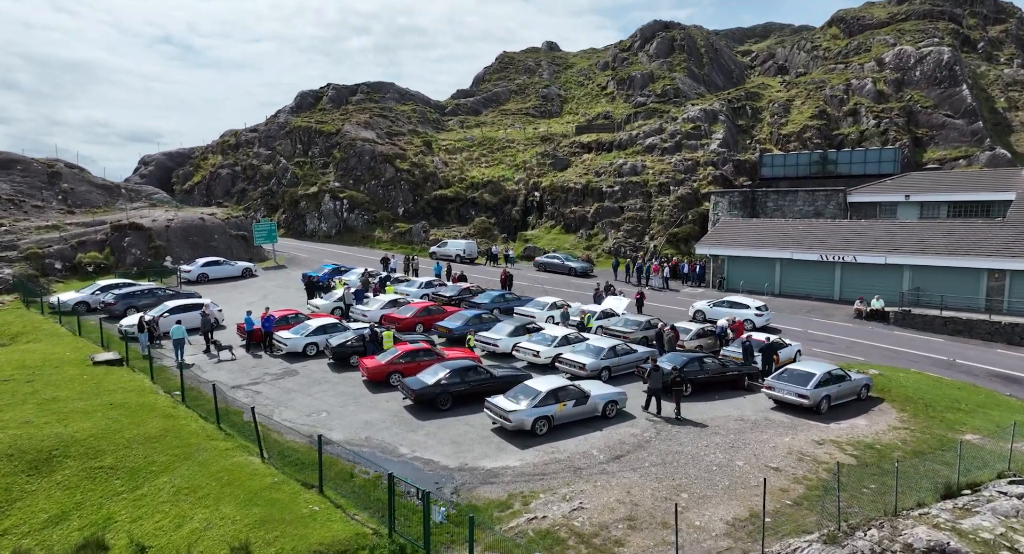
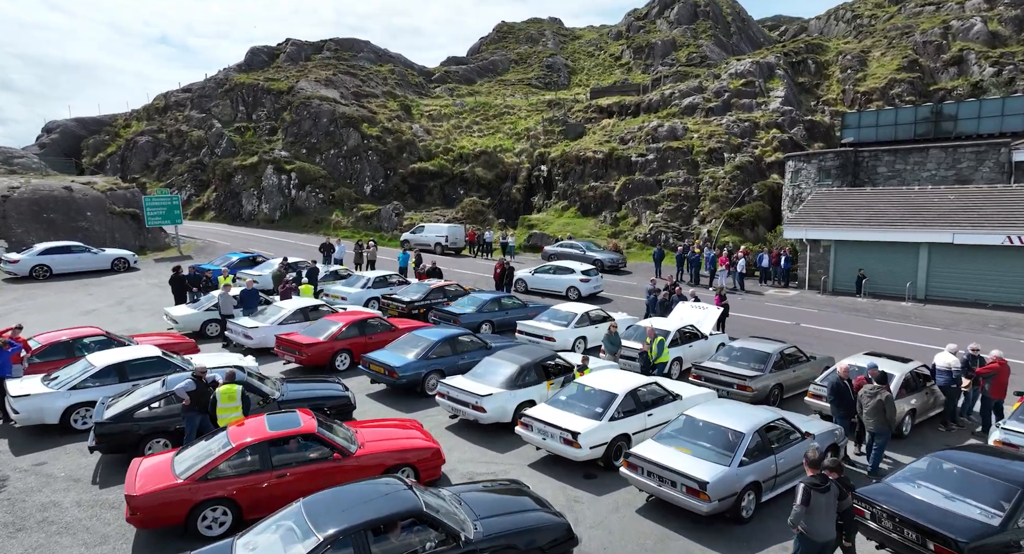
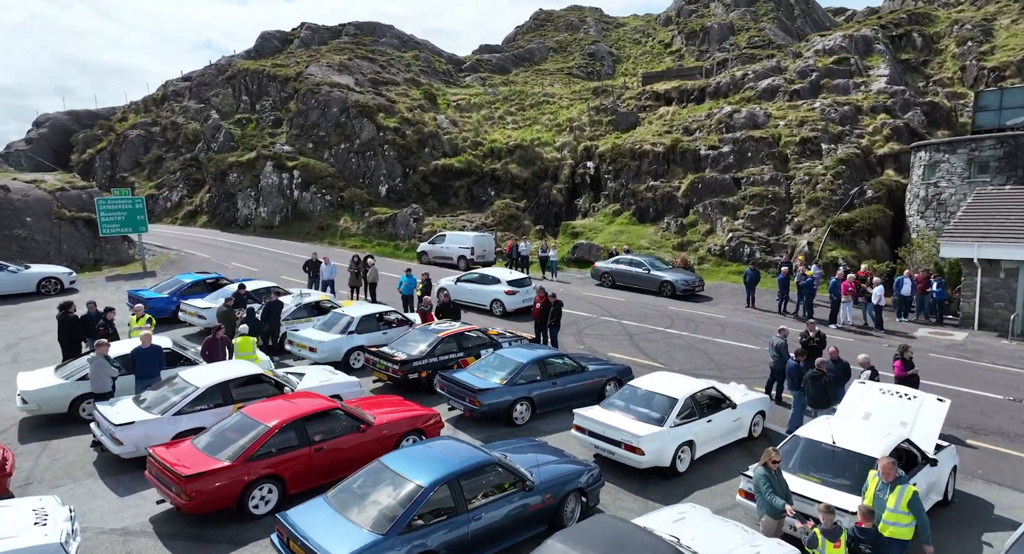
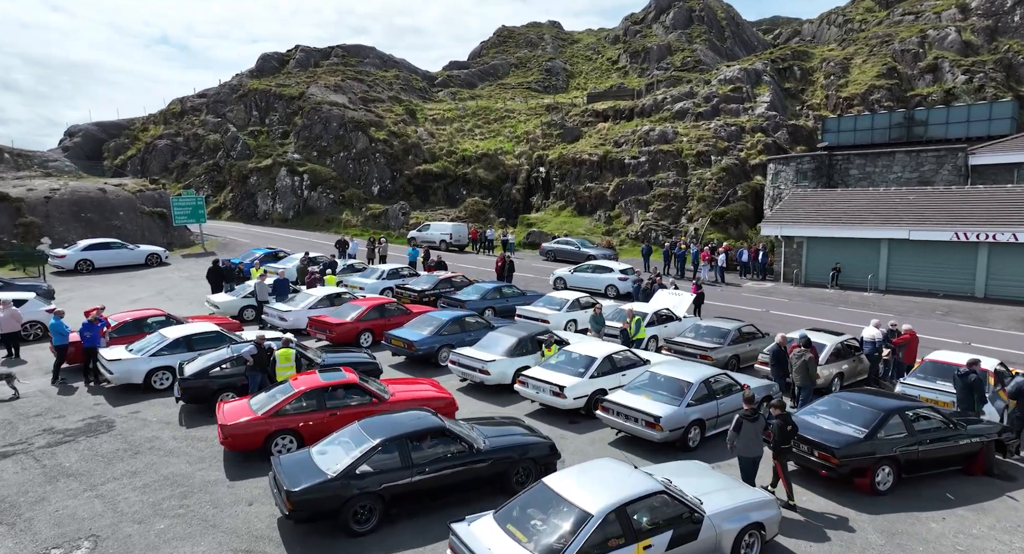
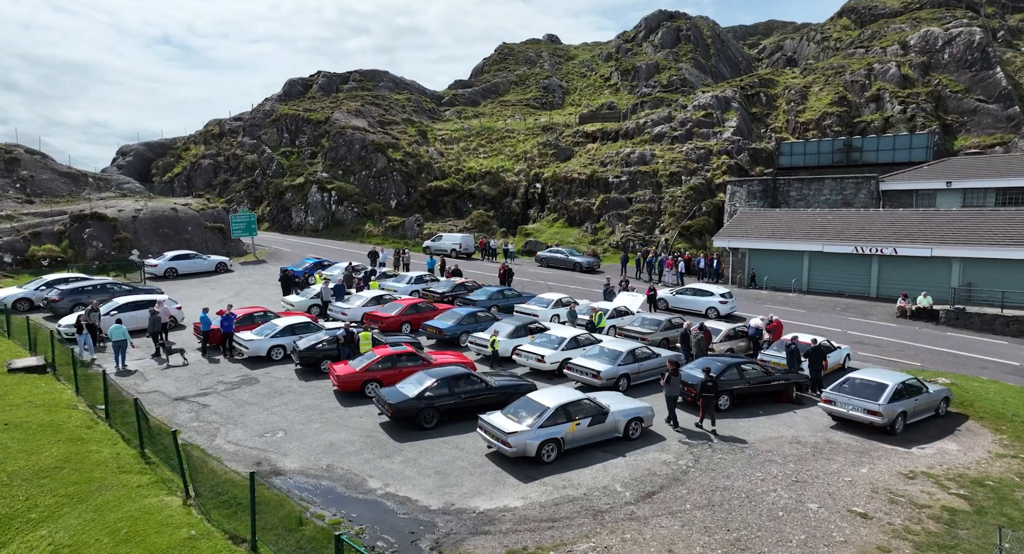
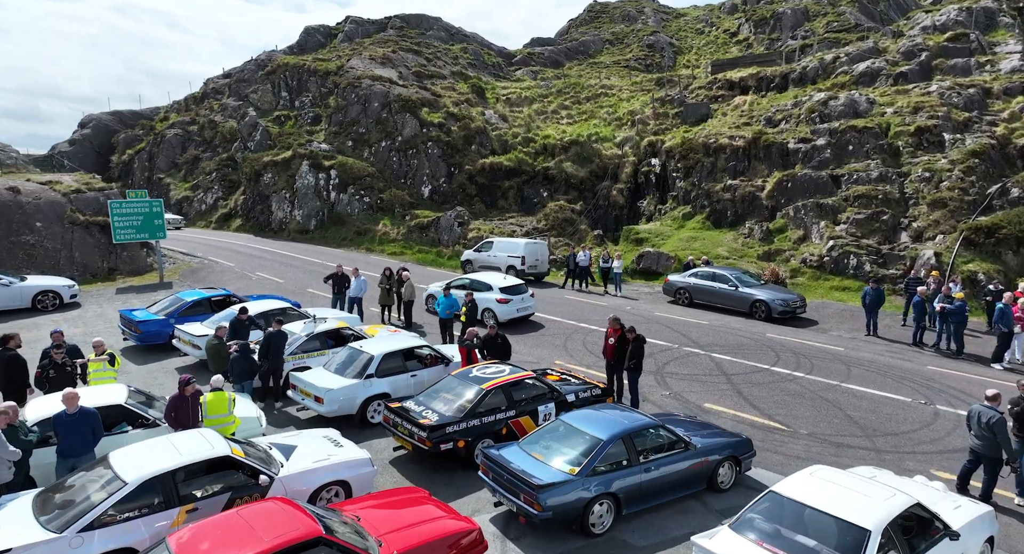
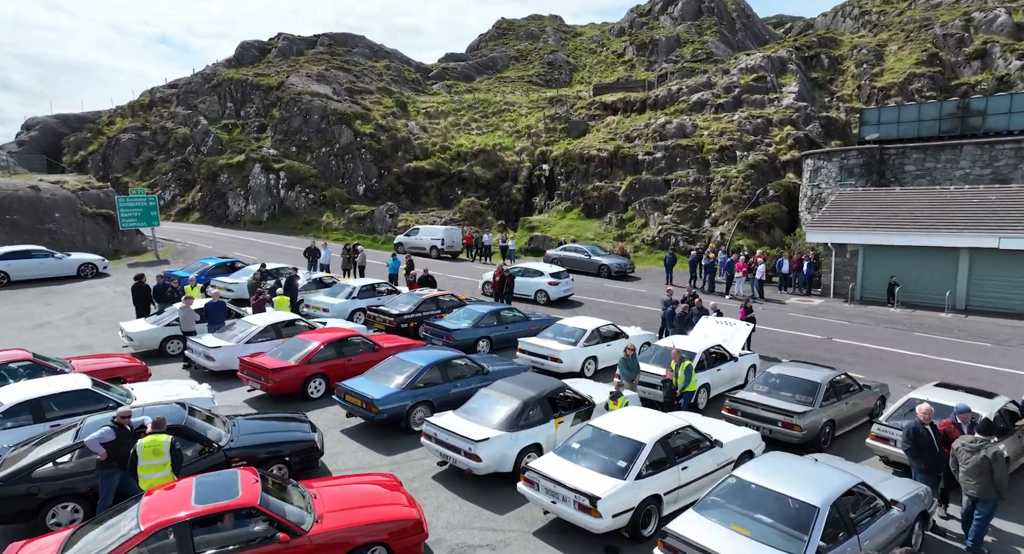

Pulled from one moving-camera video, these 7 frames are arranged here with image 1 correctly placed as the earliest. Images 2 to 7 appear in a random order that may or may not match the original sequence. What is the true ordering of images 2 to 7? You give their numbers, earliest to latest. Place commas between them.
5, 4, 2, 7, 3, 6
